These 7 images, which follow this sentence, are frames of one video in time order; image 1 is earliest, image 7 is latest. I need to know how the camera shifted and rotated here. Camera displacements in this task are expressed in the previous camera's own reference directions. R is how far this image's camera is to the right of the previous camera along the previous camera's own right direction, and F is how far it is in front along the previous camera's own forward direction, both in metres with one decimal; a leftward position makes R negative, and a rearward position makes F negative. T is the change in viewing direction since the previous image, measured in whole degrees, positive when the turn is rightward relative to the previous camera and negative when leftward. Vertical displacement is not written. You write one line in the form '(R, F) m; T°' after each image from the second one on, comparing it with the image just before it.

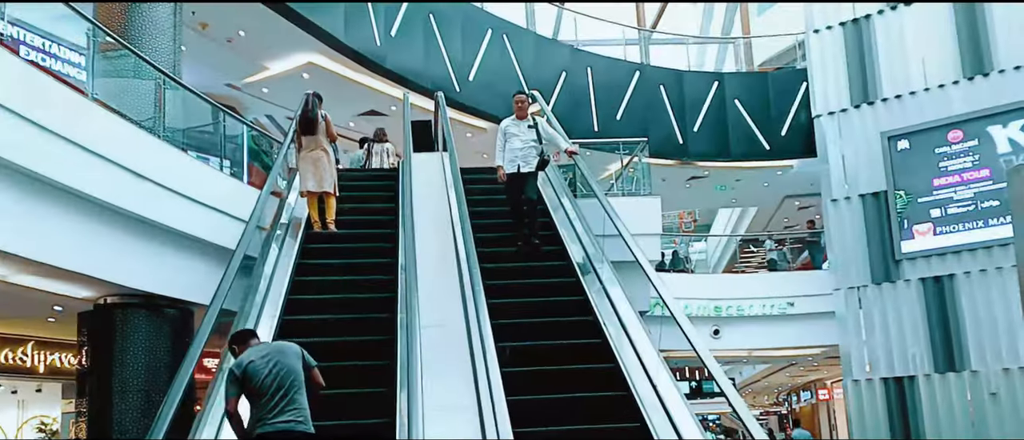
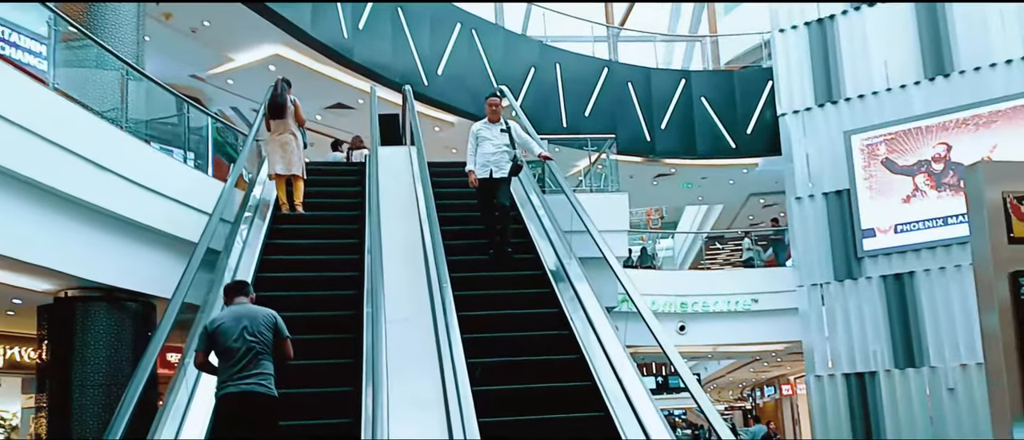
(0.0, 0.0) m; +2°
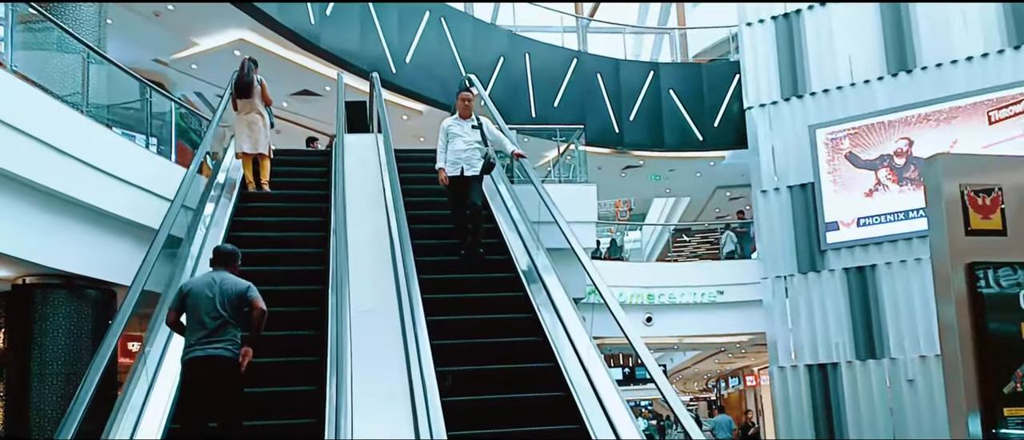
(0.0, 0.0) m; +2°
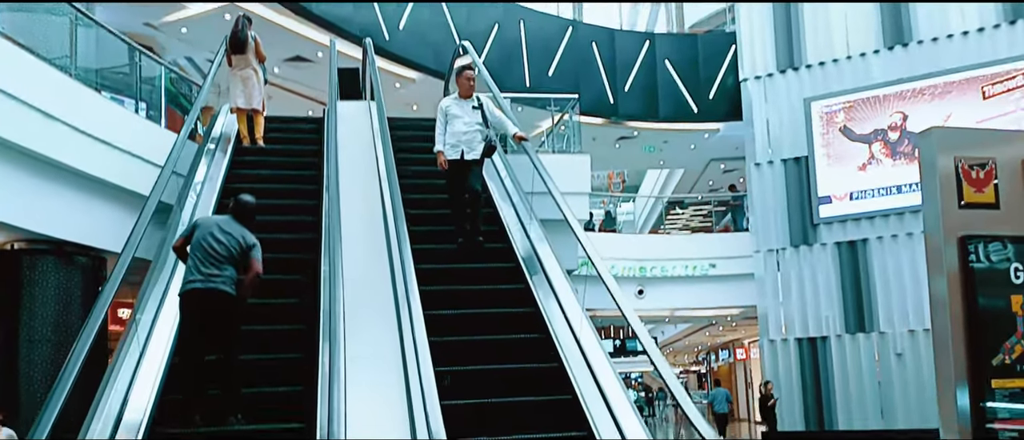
(0.0, 0.0) m; 0°
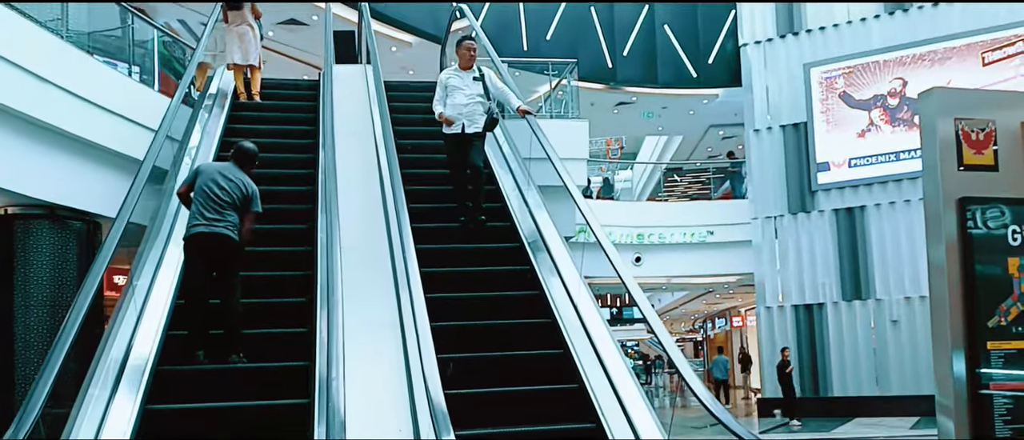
(0.0, +0.1) m; 0°
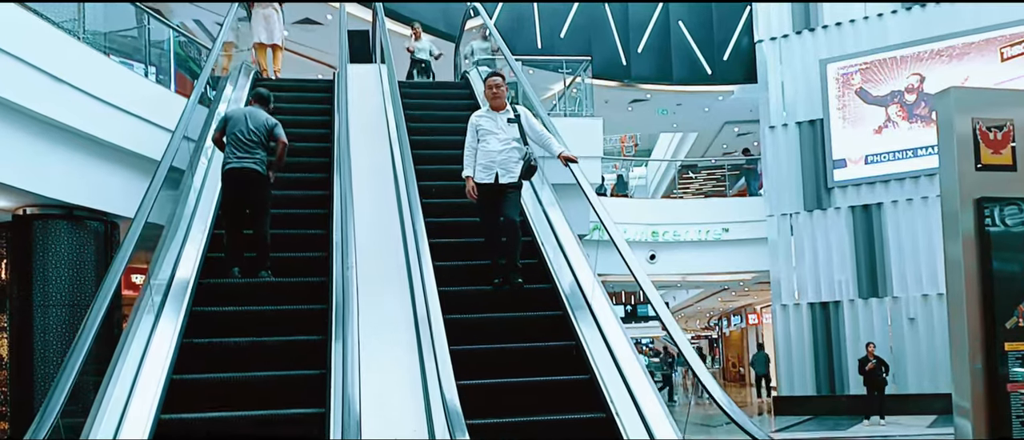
(+2.5, -2.1) m; -20°
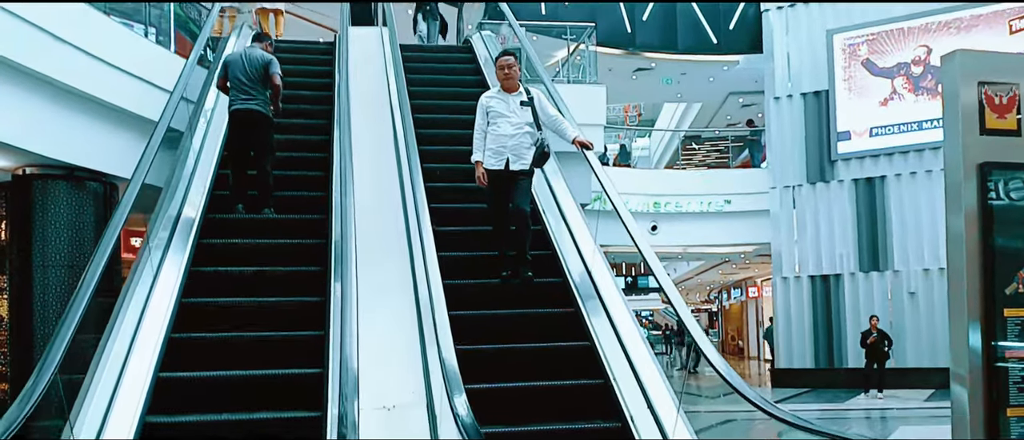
(0.0, 0.0) m; 0°
